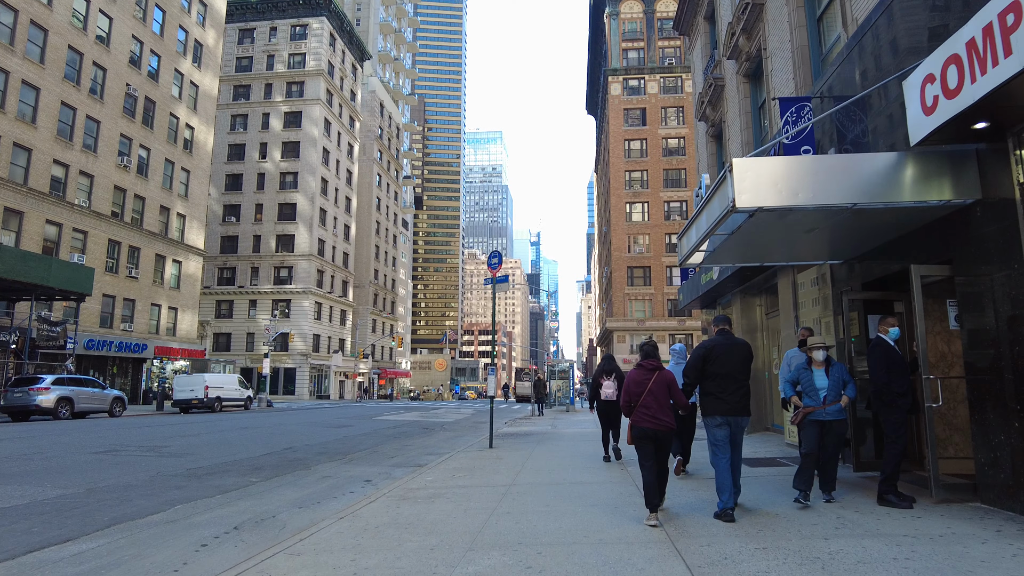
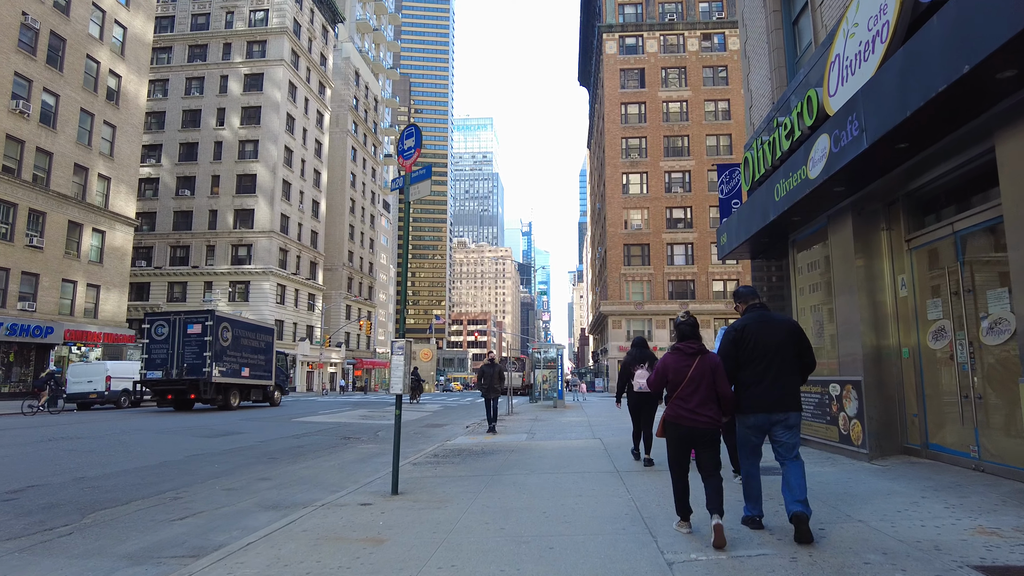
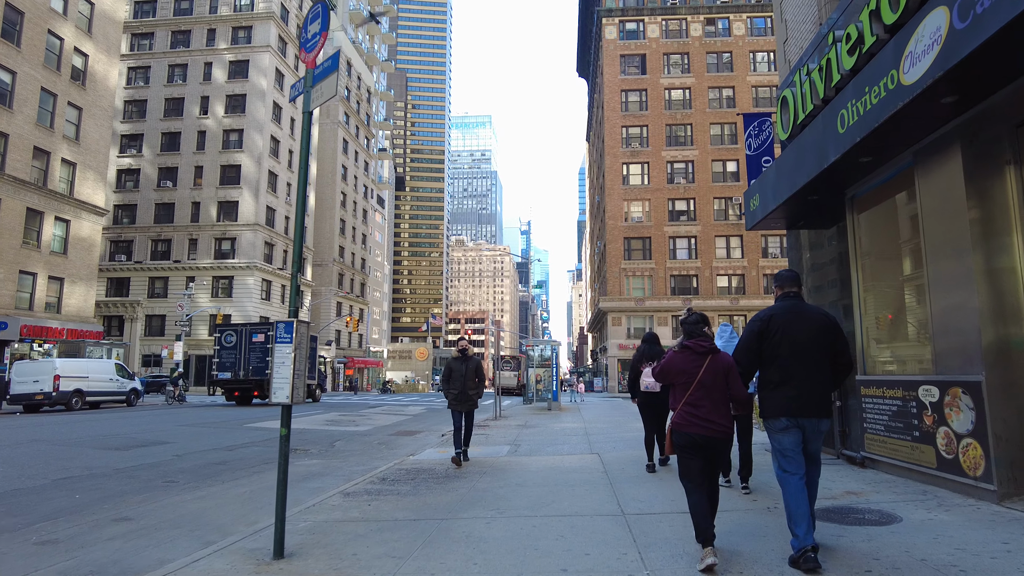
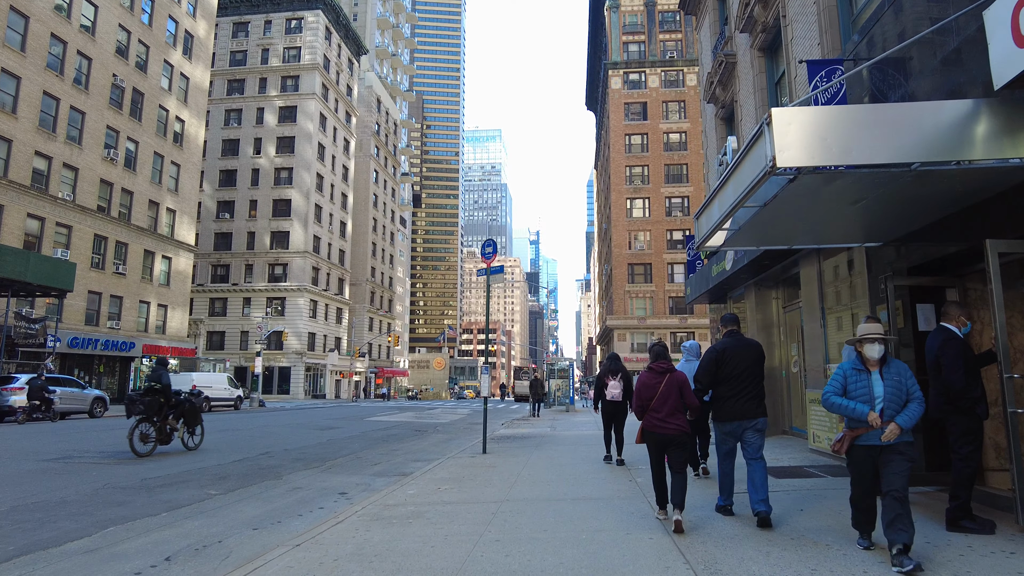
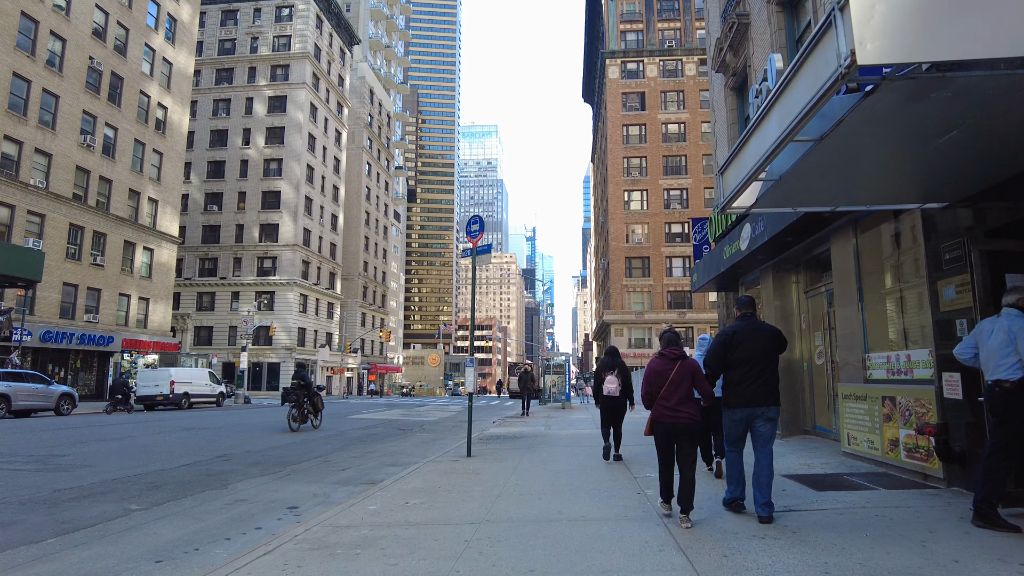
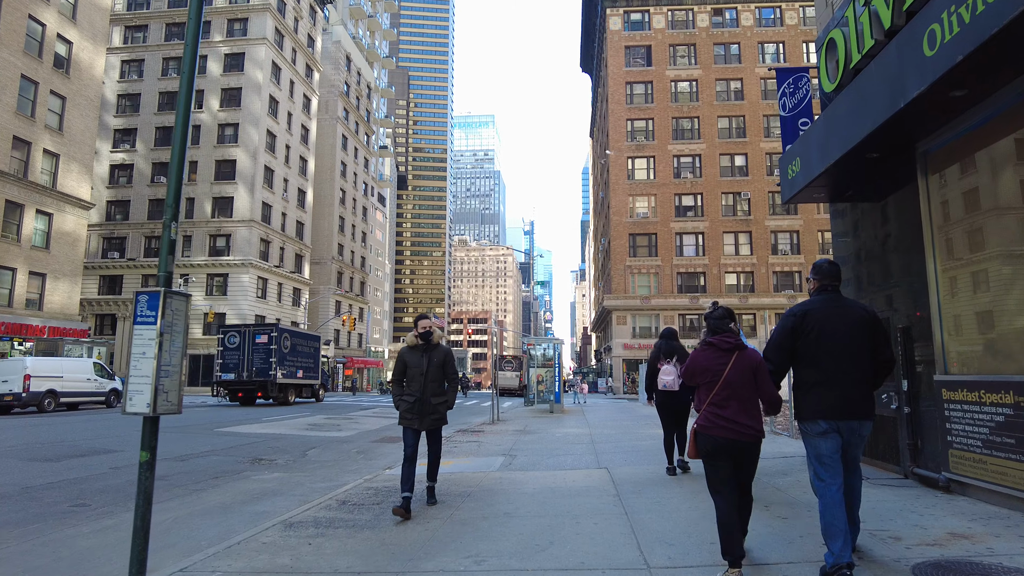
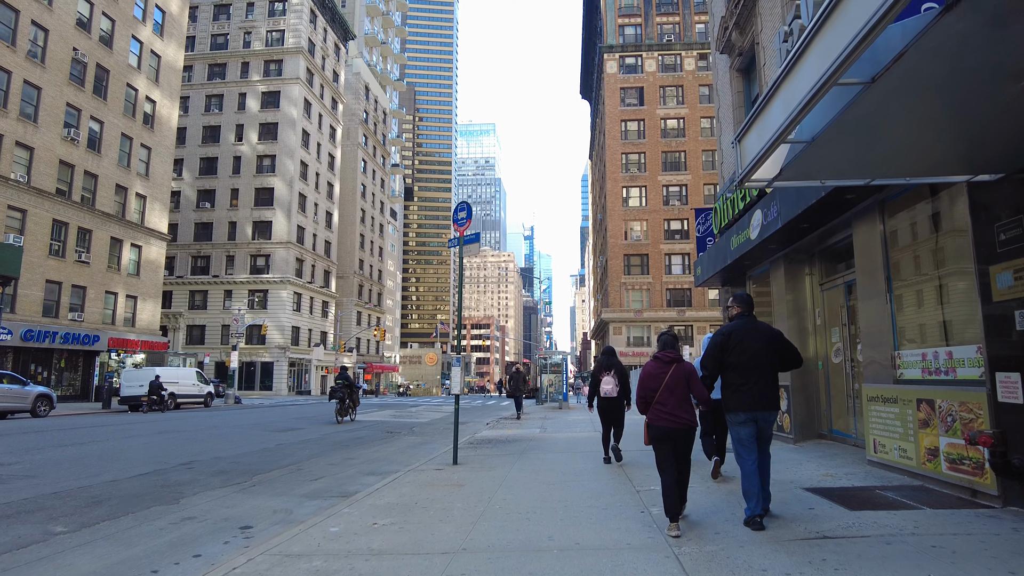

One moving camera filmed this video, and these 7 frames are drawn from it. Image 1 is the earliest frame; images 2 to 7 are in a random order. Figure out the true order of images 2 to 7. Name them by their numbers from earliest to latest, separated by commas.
4, 5, 7, 2, 3, 6
